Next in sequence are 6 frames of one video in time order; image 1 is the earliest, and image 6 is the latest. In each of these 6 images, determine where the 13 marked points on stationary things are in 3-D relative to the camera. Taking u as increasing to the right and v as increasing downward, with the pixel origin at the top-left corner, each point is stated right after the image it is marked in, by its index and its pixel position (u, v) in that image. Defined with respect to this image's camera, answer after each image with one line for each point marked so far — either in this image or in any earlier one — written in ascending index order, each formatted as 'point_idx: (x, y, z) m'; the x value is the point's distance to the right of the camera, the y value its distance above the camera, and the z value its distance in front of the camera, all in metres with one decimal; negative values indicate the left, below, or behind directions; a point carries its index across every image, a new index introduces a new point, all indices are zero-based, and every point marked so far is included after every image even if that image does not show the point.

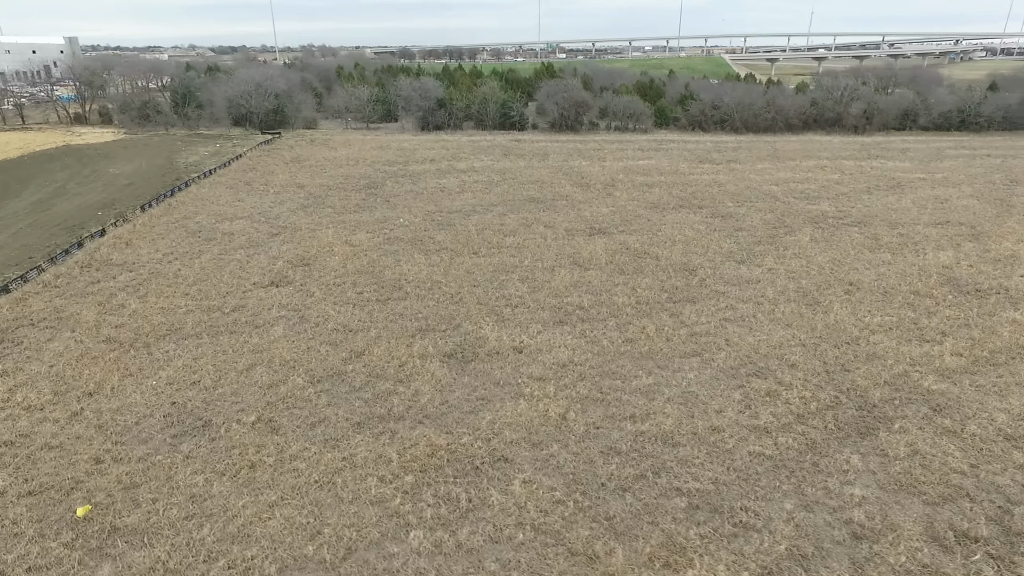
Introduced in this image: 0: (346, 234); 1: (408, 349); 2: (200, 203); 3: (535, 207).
0: (-3.9, +1.3, +14.6) m
1: (-1.5, -0.9, +9.1) m
2: (-8.5, +2.3, +16.8) m
3: (+0.6, +2.3, +17.8) m
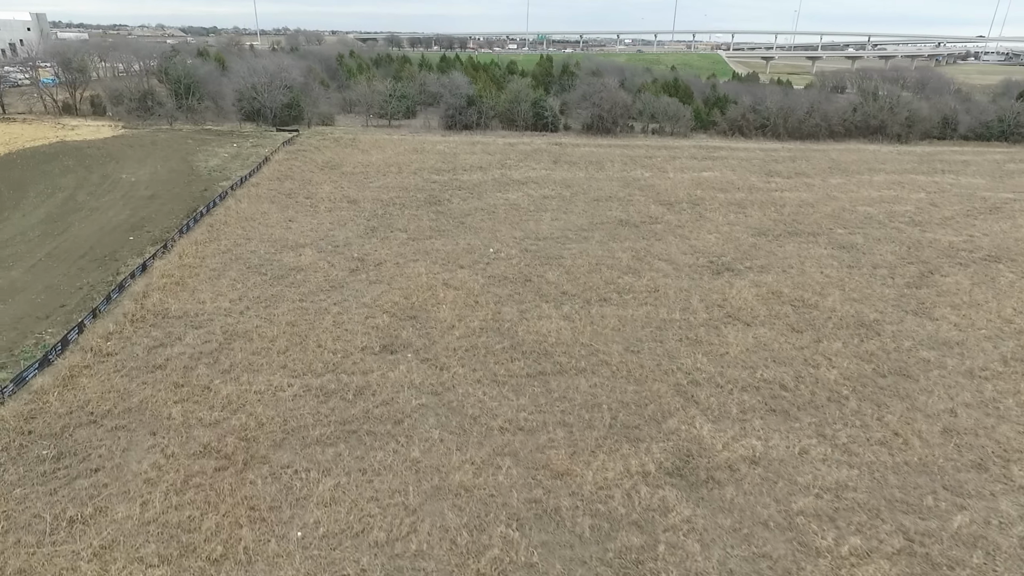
0: (-1.4, +0.3, +12.2) m
1: (+1.2, -2.0, +6.8) m
2: (-6.1, +1.5, +14.1) m
3: (+3.0, +1.4, +15.6) m
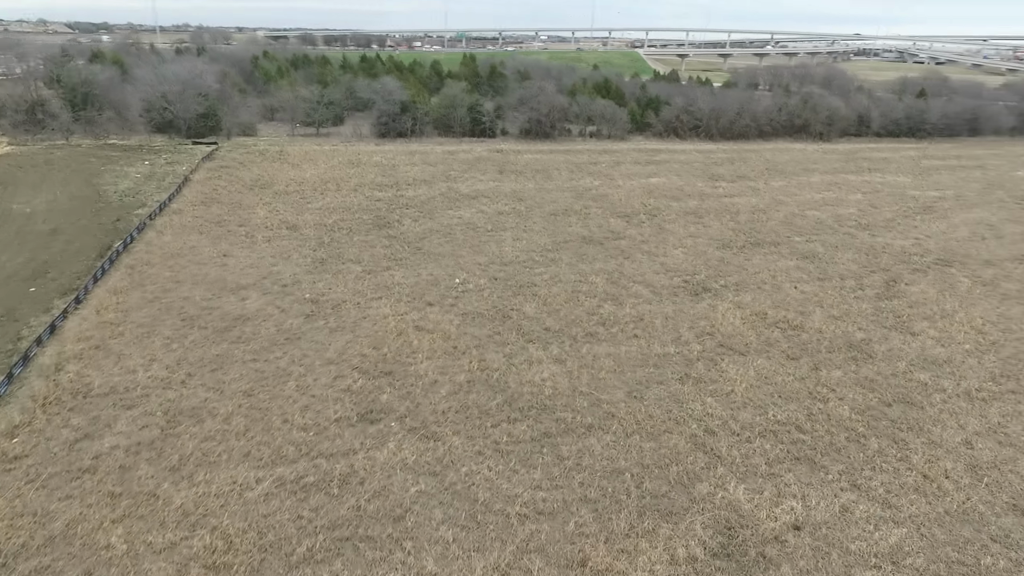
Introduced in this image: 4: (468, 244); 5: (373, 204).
0: (-1.9, -0.4, +11.0) m
1: (+1.5, -2.6, +6.0) m
2: (-6.8, +0.5, +12.4) m
3: (+2.1, +0.9, +14.9) m
4: (-1.1, +1.1, +14.8) m
5: (-4.0, +2.4, +17.9) m
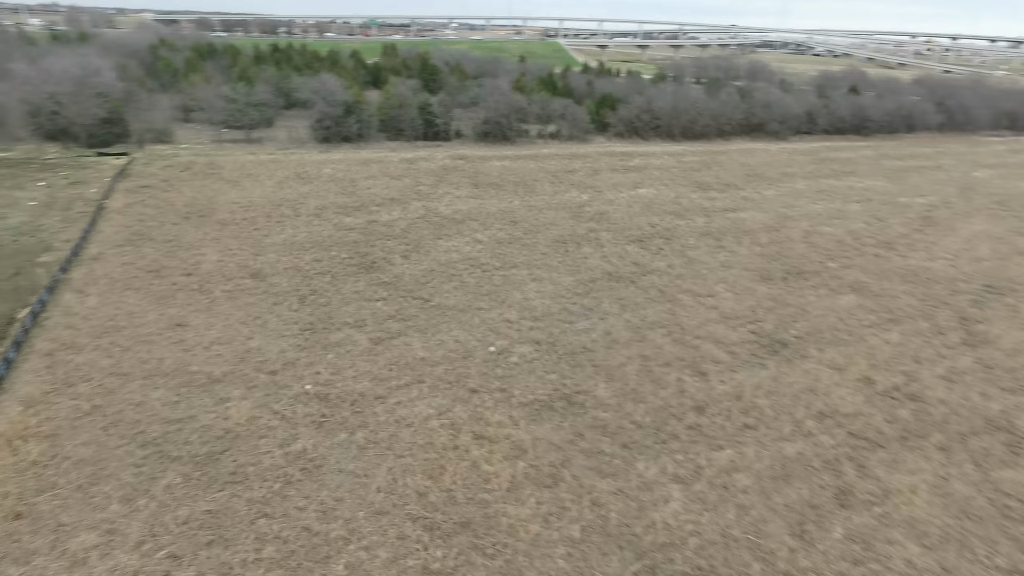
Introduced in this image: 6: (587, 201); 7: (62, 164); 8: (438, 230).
0: (-0.8, -1.6, +8.3) m
1: (+3.2, -3.7, +3.8) m
2: (-5.9, -0.9, +9.0) m
3: (+2.5, -0.1, +12.6) m
4: (-0.5, -0.1, +12.2) m
5: (-3.9, +1.2, +14.8) m
6: (+2.5, +2.8, +19.8) m
7: (-14.5, +4.0, +19.8) m
8: (-1.9, +1.5, +15.9) m
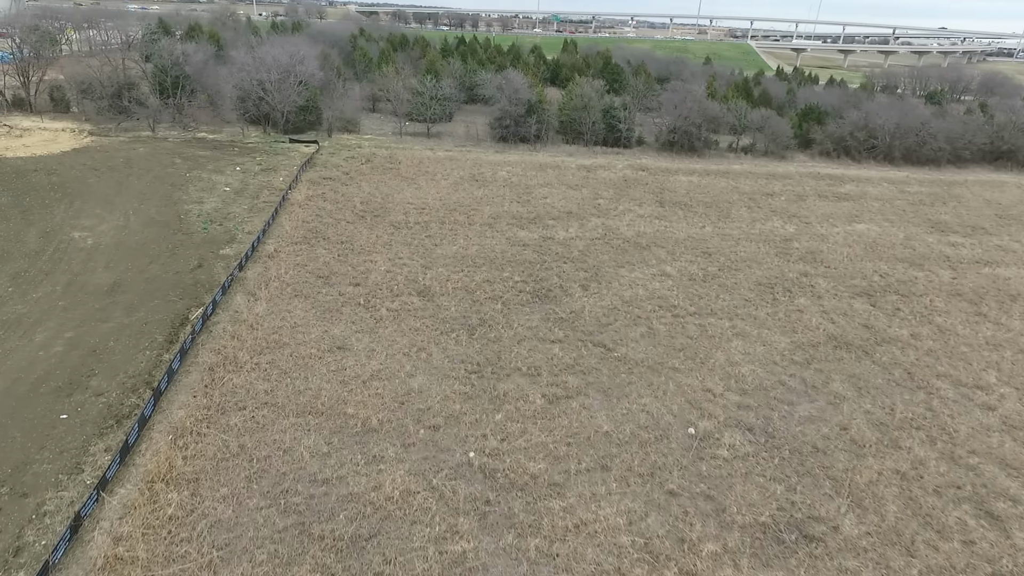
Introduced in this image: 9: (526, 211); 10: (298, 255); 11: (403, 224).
0: (+1.4, -2.4, +6.4) m
1: (+4.0, -5.0, +1.2) m
2: (-3.2, -1.1, +8.3) m
3: (+5.8, -1.4, +9.8) m
4: (+2.7, -0.9, +10.1) m
5: (+0.2, +0.7, +13.4) m
6: (+7.7, +1.5, +16.8) m
7: (-8.5, +4.7, +20.6) m
8: (+2.5, +0.8, +14.0) m
9: (+0.4, +2.0, +16.4) m
10: (-4.3, +0.7, +12.1) m
11: (-2.5, +1.5, +14.5) m
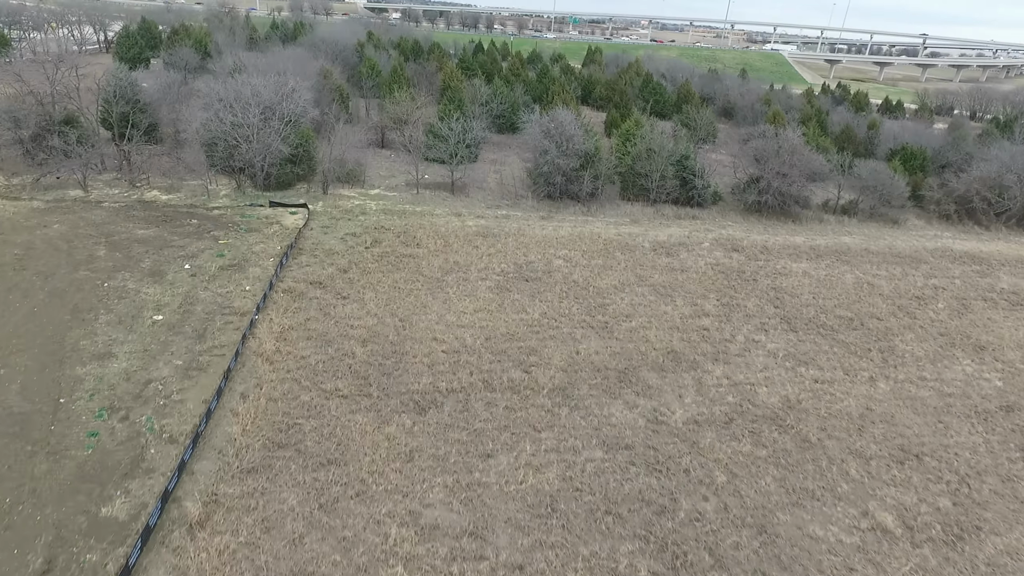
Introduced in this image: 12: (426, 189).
0: (+2.7, -5.7, +0.9) m
1: (+5.2, -8.3, -4.3) m
2: (-2.0, -4.2, +2.8) m
3: (+7.1, -4.8, +4.3) m
4: (+4.0, -4.2, +4.6) m
5: (+1.6, -2.5, +7.9) m
6: (+9.1, -1.9, +11.2) m
7: (-7.0, +1.7, +15.1) m
8: (+3.8, -2.5, +8.5) m
9: (+1.8, -1.2, +10.9) m
10: (-2.9, -2.5, +6.6) m
11: (-1.2, -1.6, +9.0) m
12: (-2.8, +3.2, +19.7) m
